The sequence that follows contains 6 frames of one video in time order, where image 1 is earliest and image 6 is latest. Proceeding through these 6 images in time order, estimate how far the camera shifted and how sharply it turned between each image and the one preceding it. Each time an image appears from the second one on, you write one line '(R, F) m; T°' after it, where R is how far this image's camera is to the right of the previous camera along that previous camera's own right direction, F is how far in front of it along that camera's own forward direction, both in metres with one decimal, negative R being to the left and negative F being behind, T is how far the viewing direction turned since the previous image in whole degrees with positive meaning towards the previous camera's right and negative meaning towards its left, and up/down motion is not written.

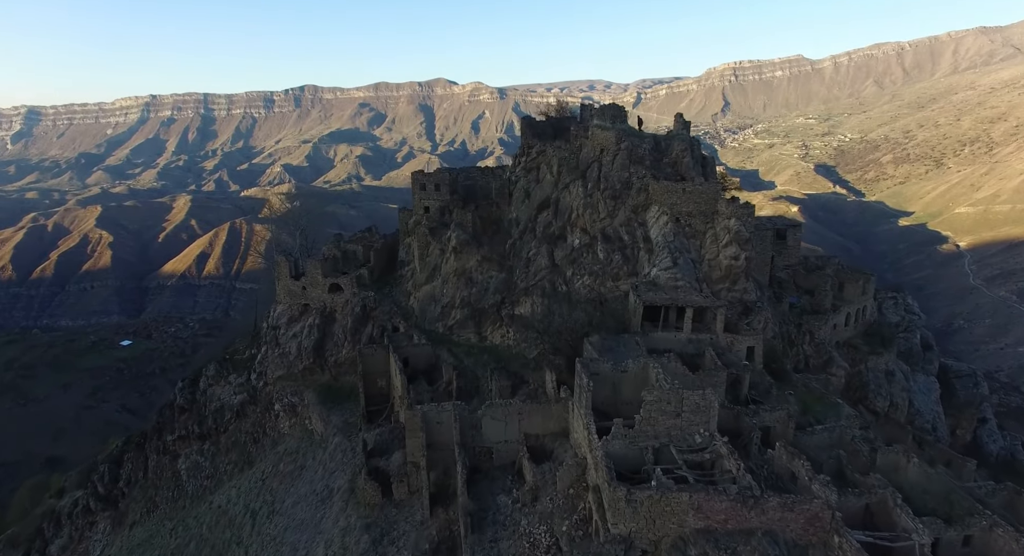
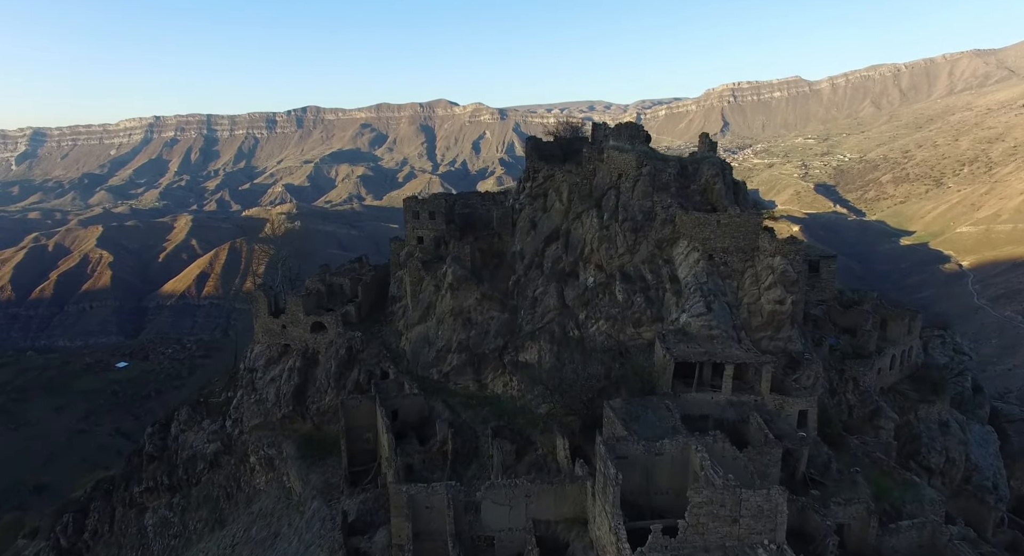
(-0.1, +3.5) m; 0°
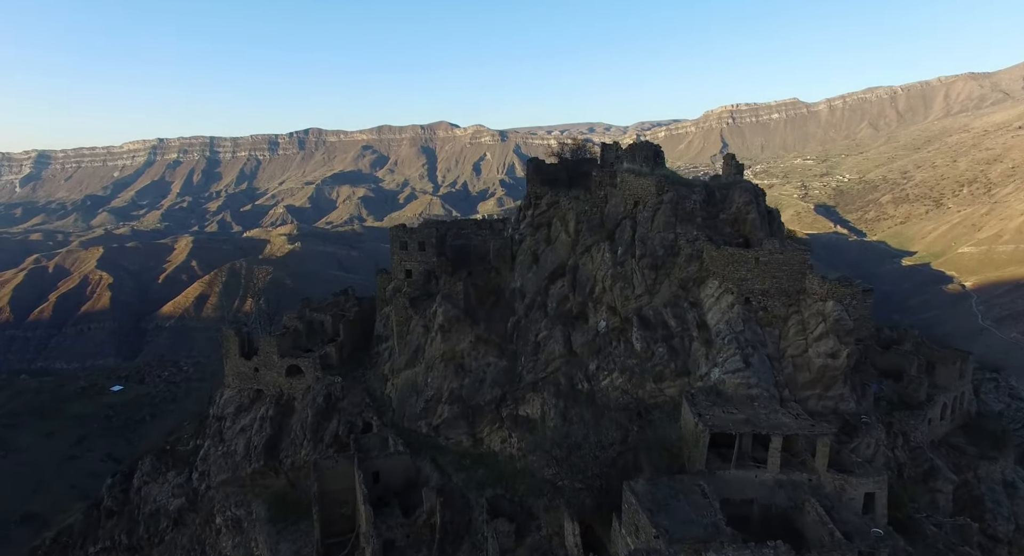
(+0.1, +3.2) m; 0°
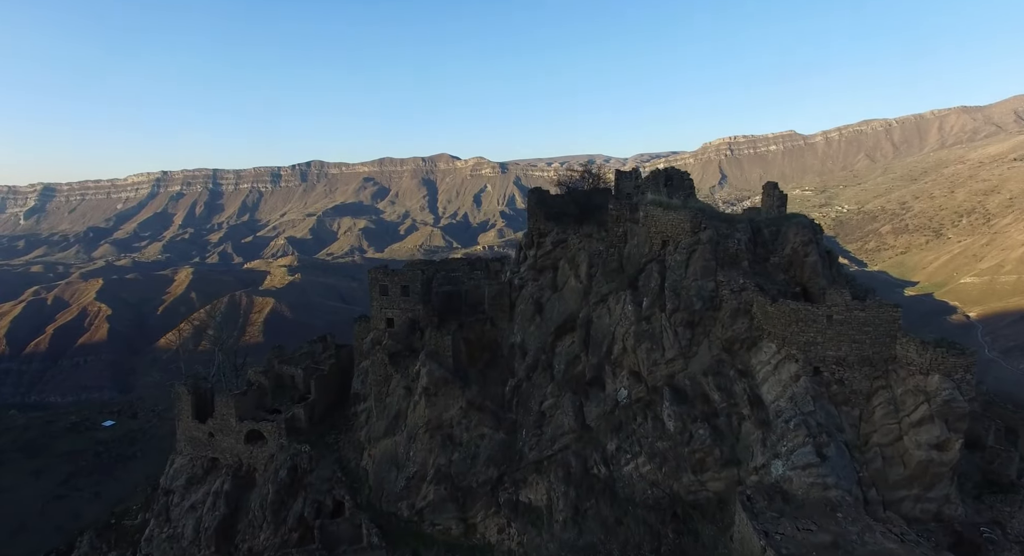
(+0.1, +3.8) m; 0°
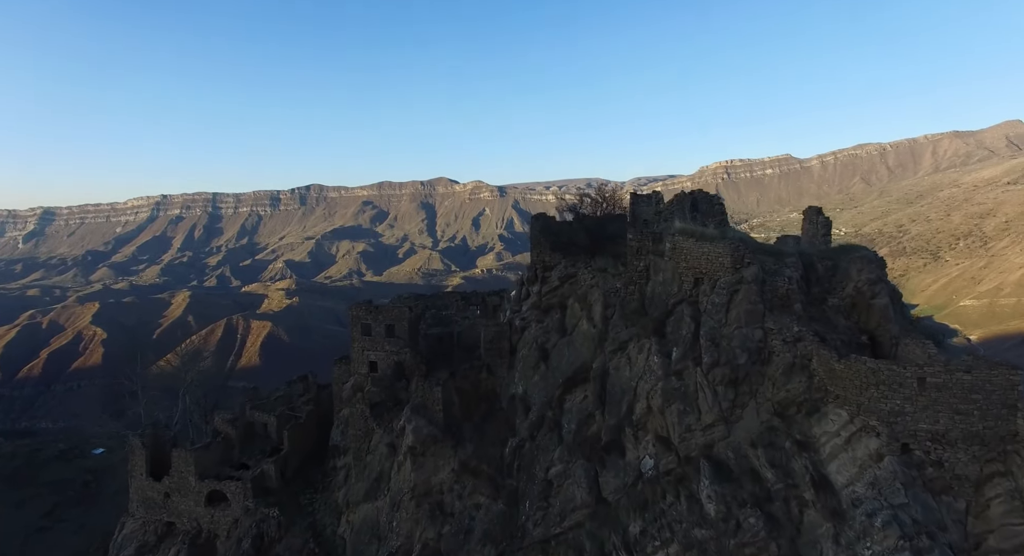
(-0.1, +2.7) m; 0°
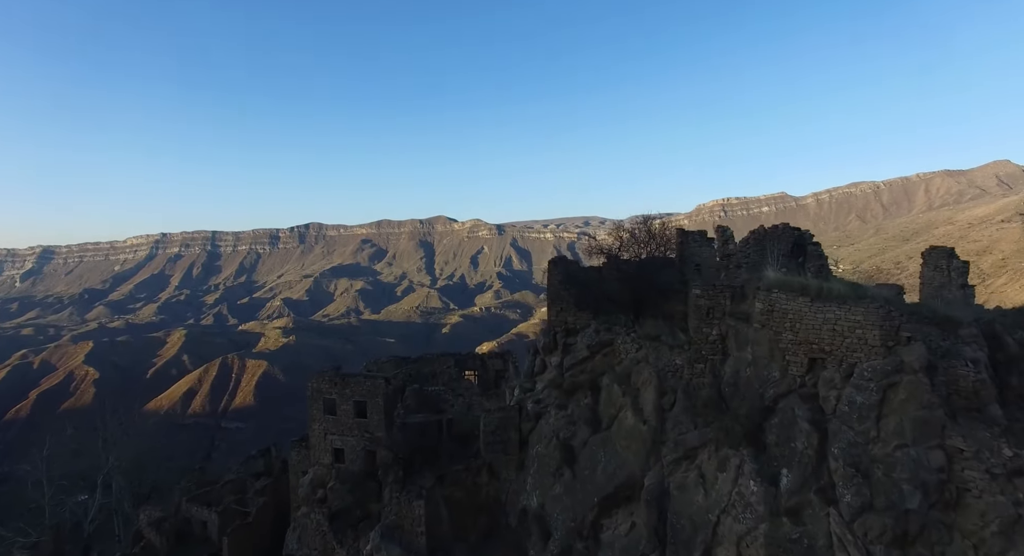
(-0.2, +4.6) m; 0°
